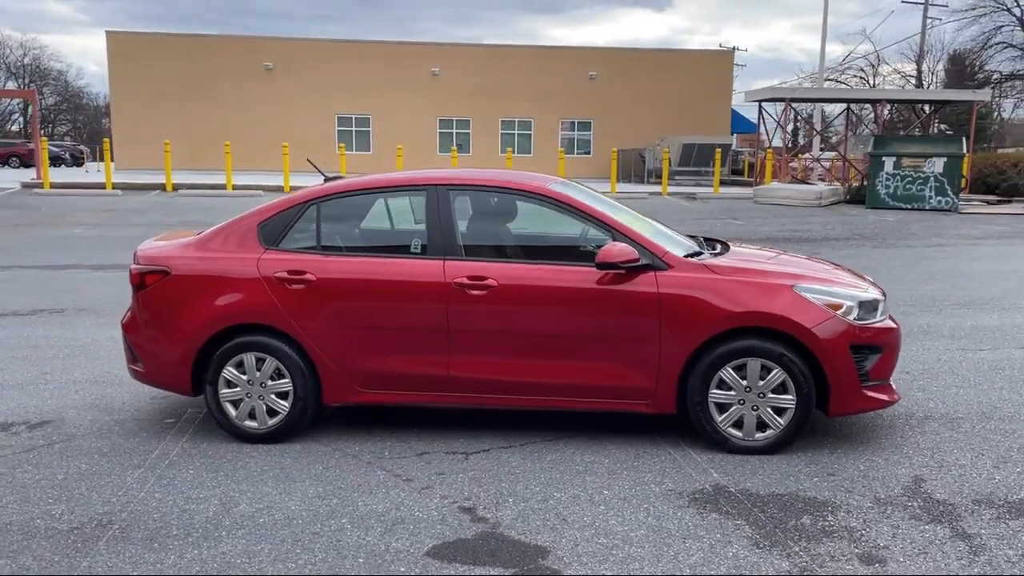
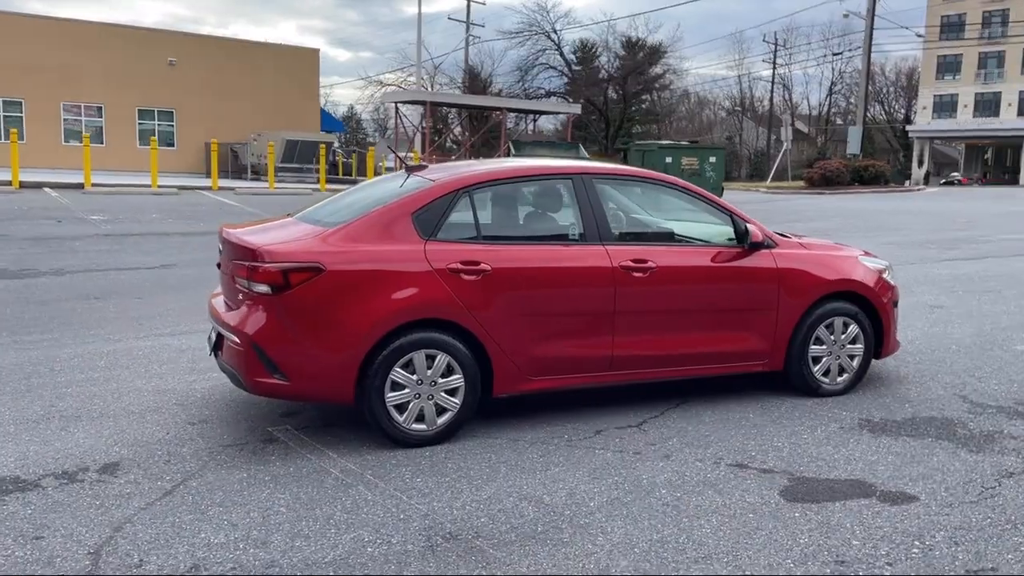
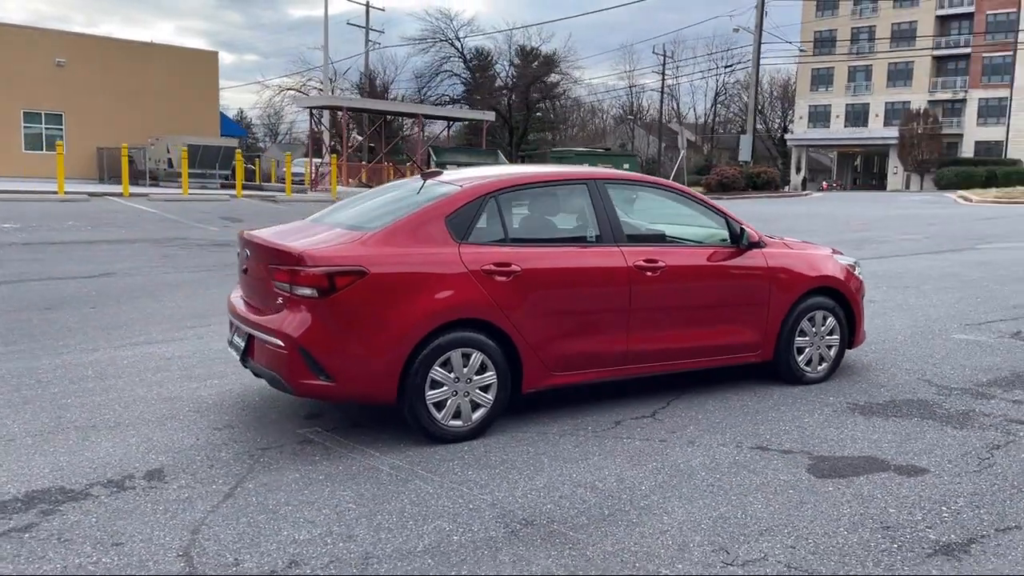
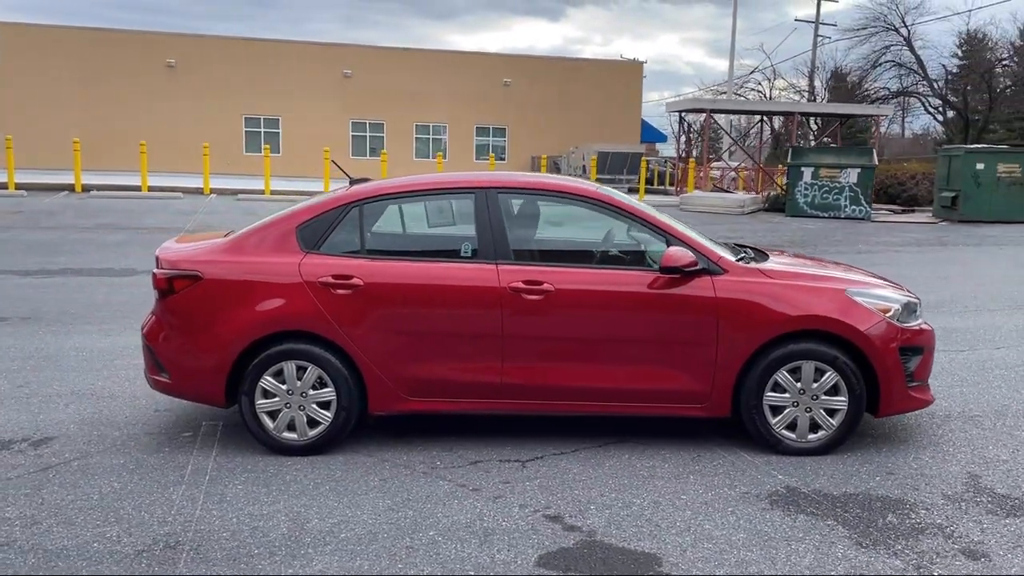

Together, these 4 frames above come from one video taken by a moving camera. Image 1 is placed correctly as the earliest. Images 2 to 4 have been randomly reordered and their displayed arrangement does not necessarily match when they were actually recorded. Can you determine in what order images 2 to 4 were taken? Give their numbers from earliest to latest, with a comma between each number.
4, 2, 3
